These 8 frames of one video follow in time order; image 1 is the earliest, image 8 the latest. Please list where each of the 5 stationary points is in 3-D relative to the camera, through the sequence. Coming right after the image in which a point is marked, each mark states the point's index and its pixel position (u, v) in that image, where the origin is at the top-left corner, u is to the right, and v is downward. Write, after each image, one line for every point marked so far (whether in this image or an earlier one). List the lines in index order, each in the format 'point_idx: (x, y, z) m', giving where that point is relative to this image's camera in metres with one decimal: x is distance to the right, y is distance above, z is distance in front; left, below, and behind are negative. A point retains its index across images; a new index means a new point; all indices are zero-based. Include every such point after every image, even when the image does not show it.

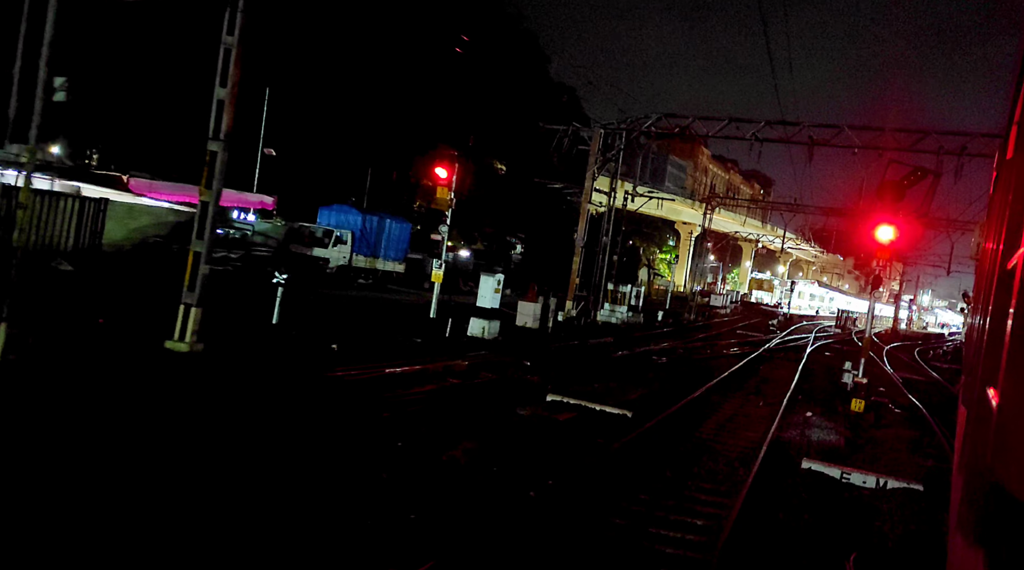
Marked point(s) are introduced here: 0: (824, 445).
0: (+4.6, -2.3, +13.1) m
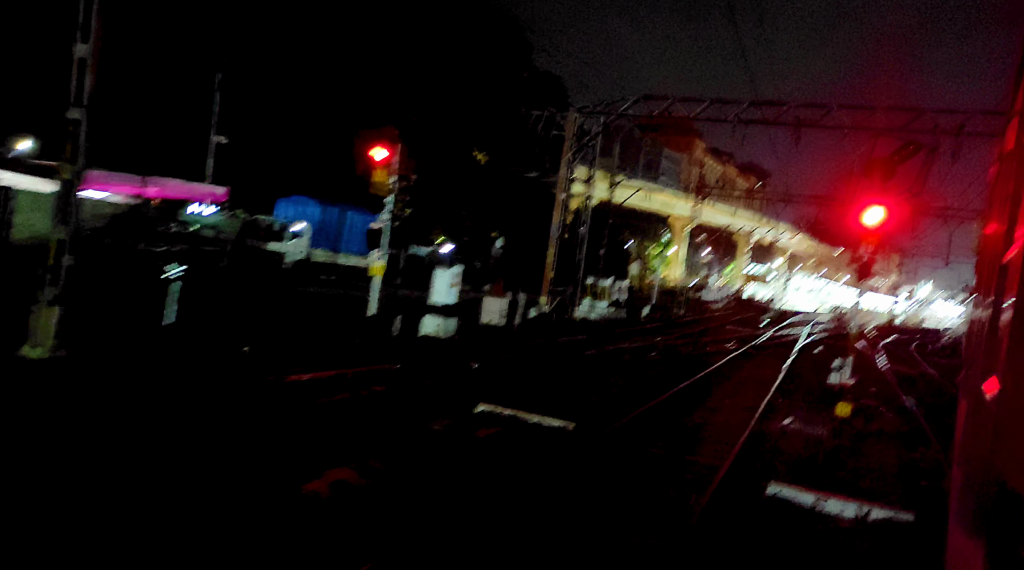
0: (+3.7, -2.2, +11.4) m
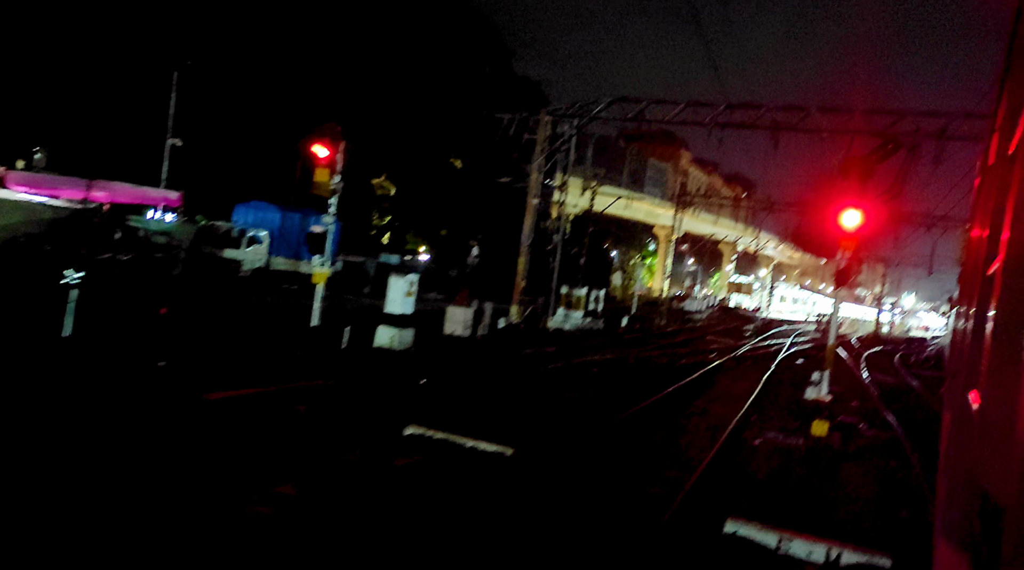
0: (+3.0, -2.3, +10.3) m
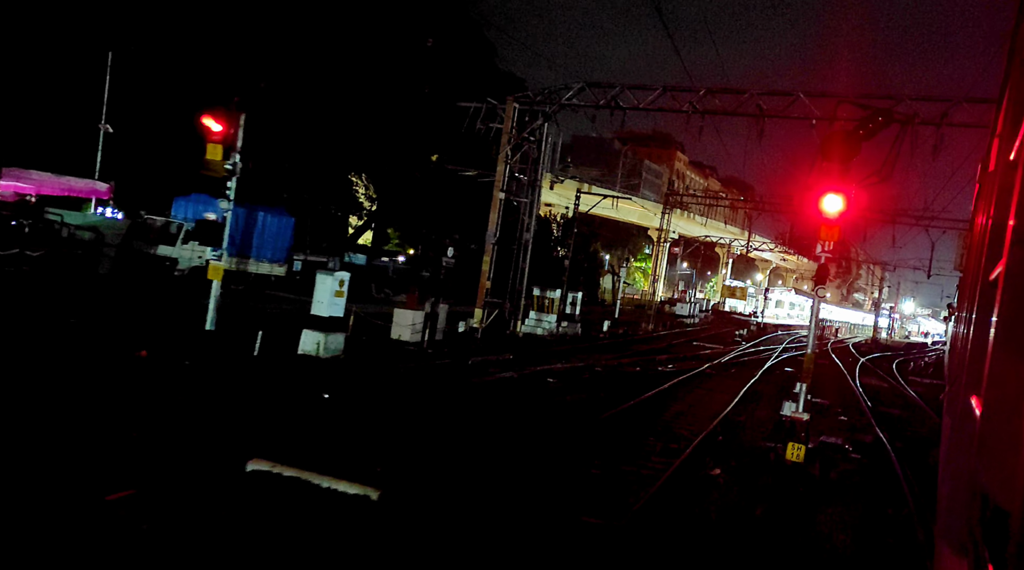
0: (+2.0, -2.3, +8.2) m
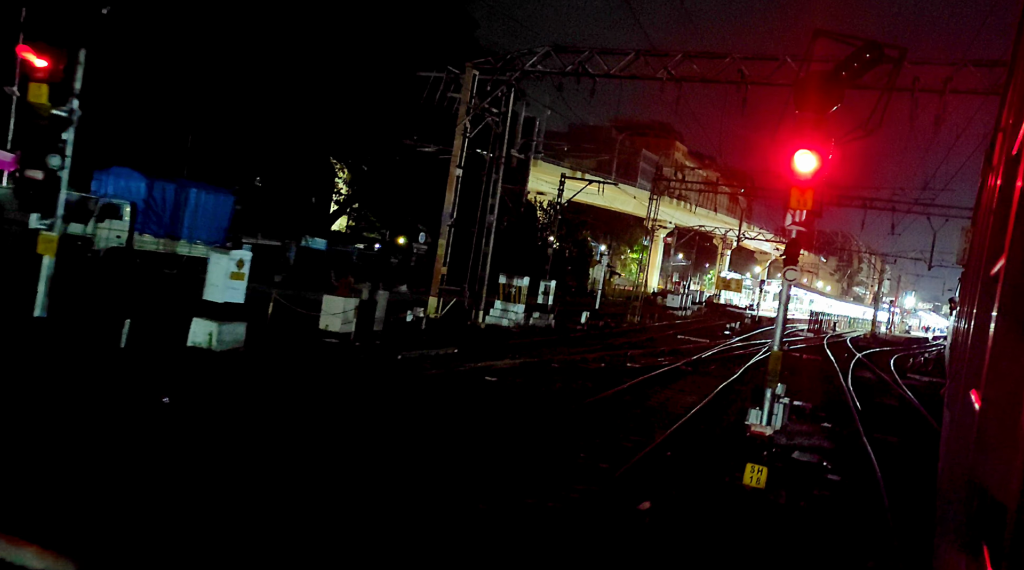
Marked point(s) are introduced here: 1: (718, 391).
0: (+0.8, -2.1, +5.9) m
1: (+4.3, -2.1, +18.0) m
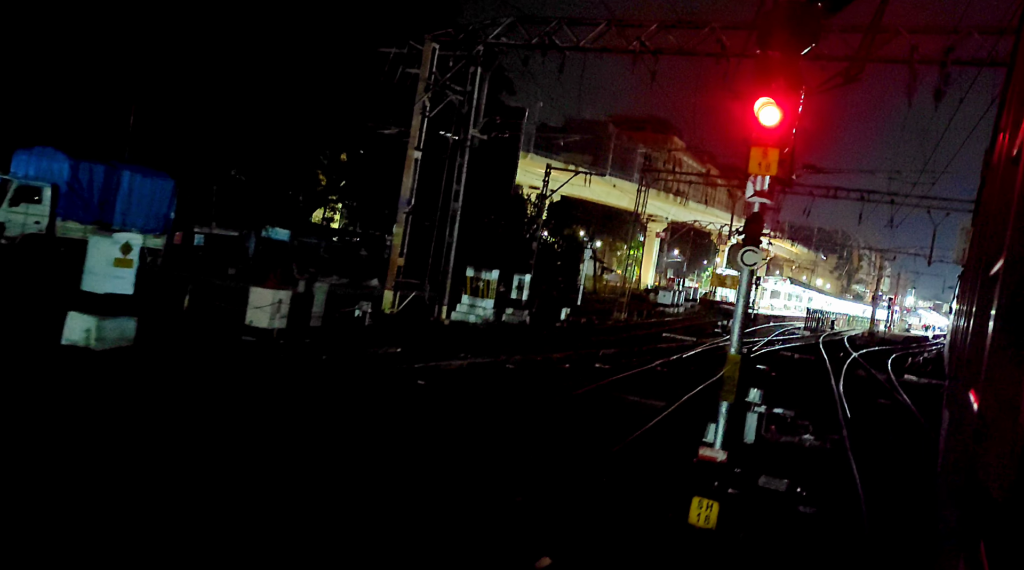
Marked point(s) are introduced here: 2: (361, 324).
0: (-0.1, -2.0, +4.1) m
1: (+3.4, -2.0, +16.1) m
2: (-3.2, -0.8, +18.5) m
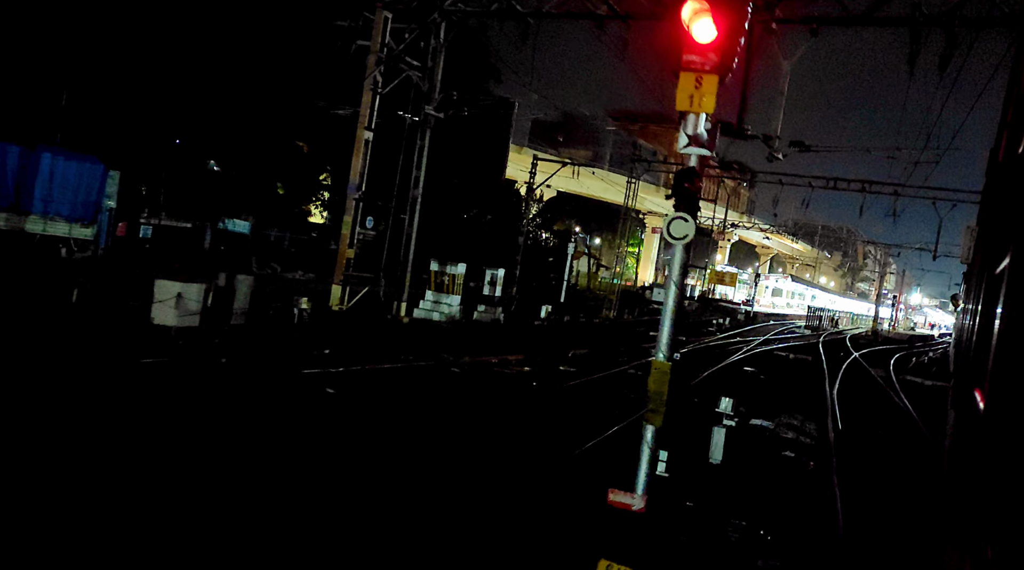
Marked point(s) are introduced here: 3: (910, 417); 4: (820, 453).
0: (-1.0, -1.9, +2.1) m
1: (+2.5, -1.9, +14.2) m
2: (-4.0, -0.7, +16.6) m
3: (+8.2, -2.8, +18.0) m
4: (+4.3, -2.3, +12.1) m
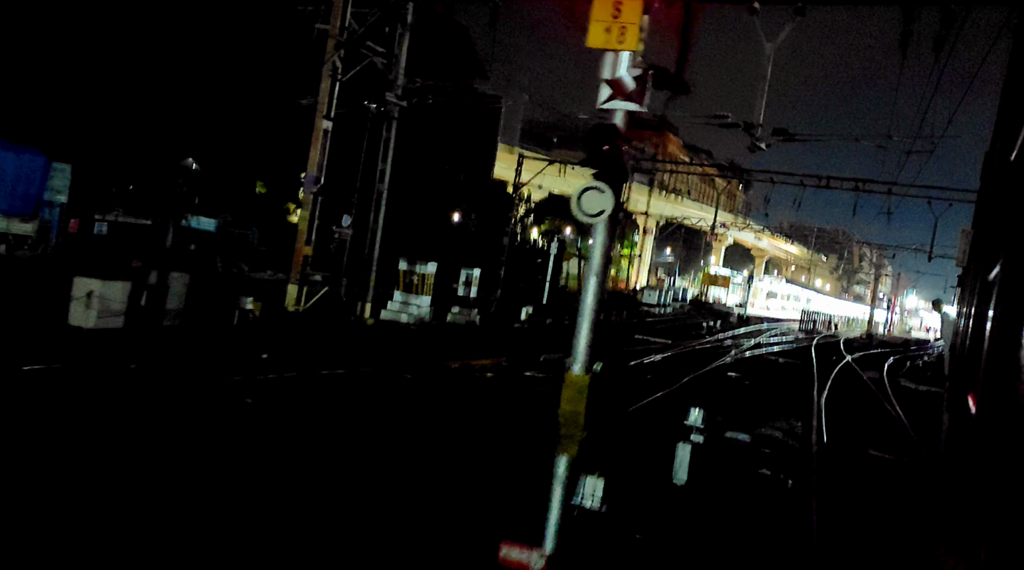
0: (-1.7, -1.8, +0.9) m
1: (+1.8, -1.8, +13.0) m
2: (-4.7, -0.6, +15.4) m
3: (+7.5, -2.8, +16.9) m
4: (+3.6, -2.3, +10.9) m
